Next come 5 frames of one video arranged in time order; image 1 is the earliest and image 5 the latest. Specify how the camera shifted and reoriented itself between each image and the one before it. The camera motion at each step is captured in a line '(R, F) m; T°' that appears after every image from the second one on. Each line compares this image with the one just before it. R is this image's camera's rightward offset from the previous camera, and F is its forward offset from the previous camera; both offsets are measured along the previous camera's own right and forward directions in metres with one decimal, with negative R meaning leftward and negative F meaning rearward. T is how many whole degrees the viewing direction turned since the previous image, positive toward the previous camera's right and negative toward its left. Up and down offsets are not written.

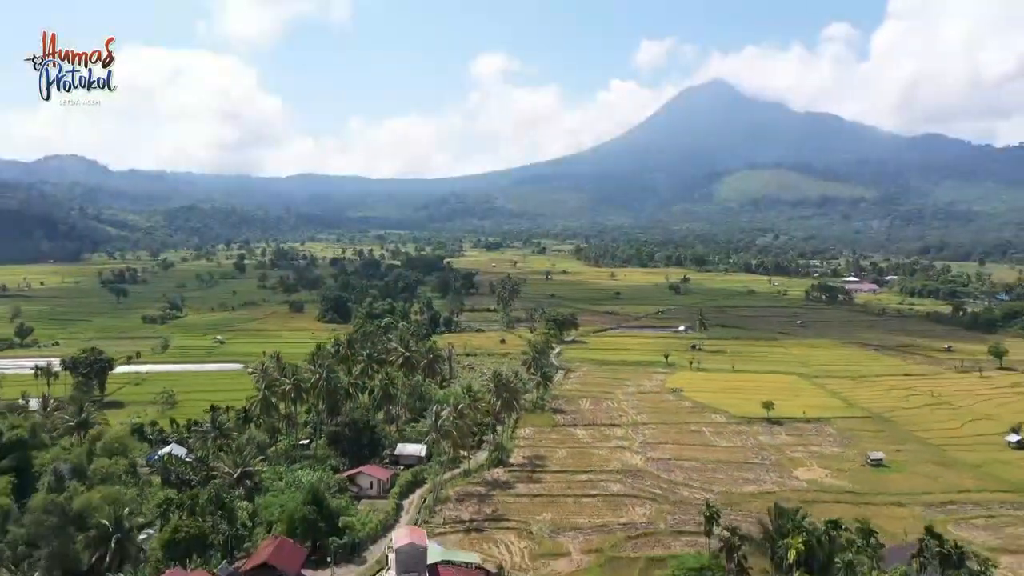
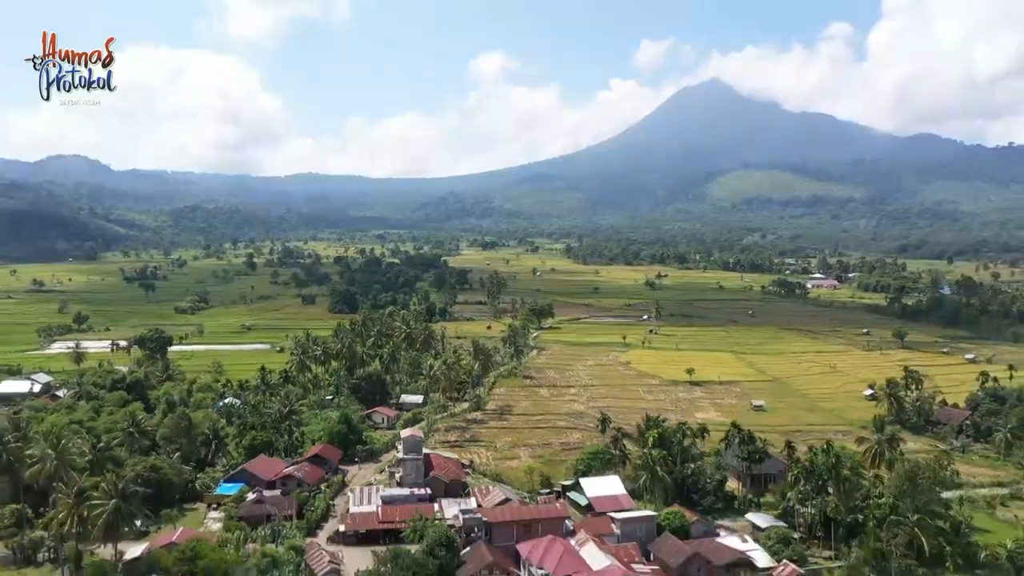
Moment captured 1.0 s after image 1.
(+1.6, -15.2) m; 0°
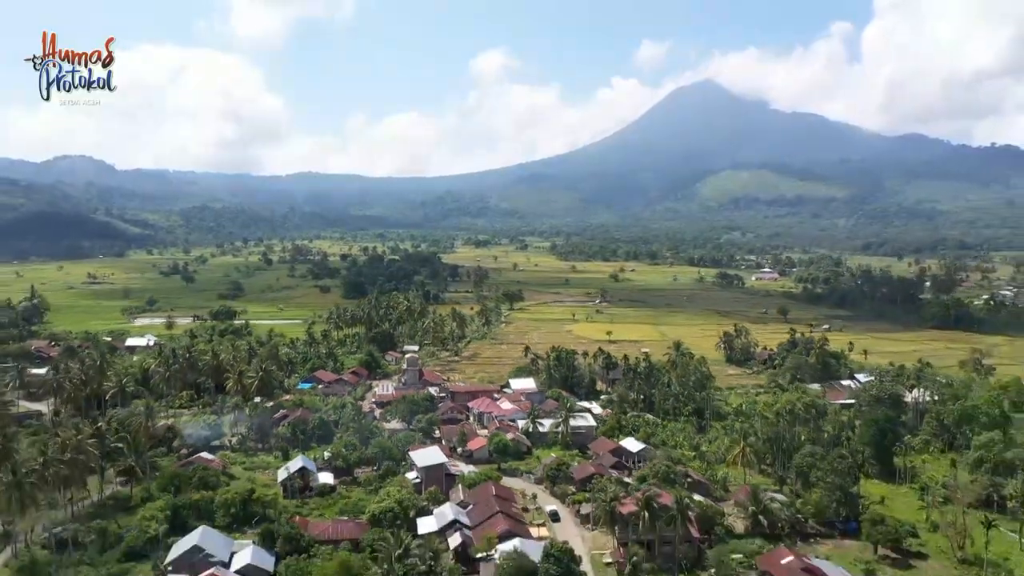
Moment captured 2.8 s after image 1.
(+3.0, -28.3) m; 0°
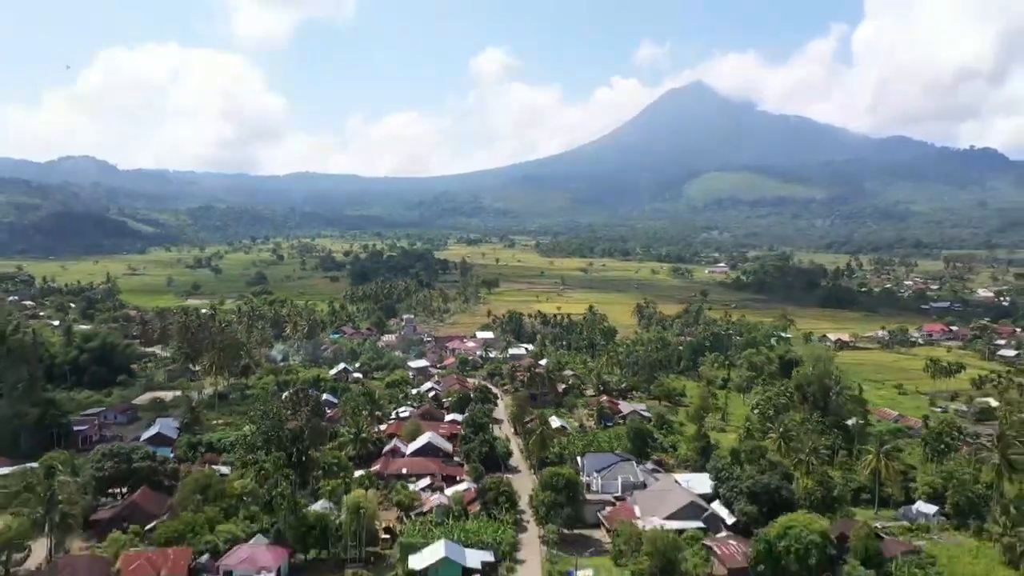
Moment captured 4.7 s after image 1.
(+3.2, -30.2) m; 0°
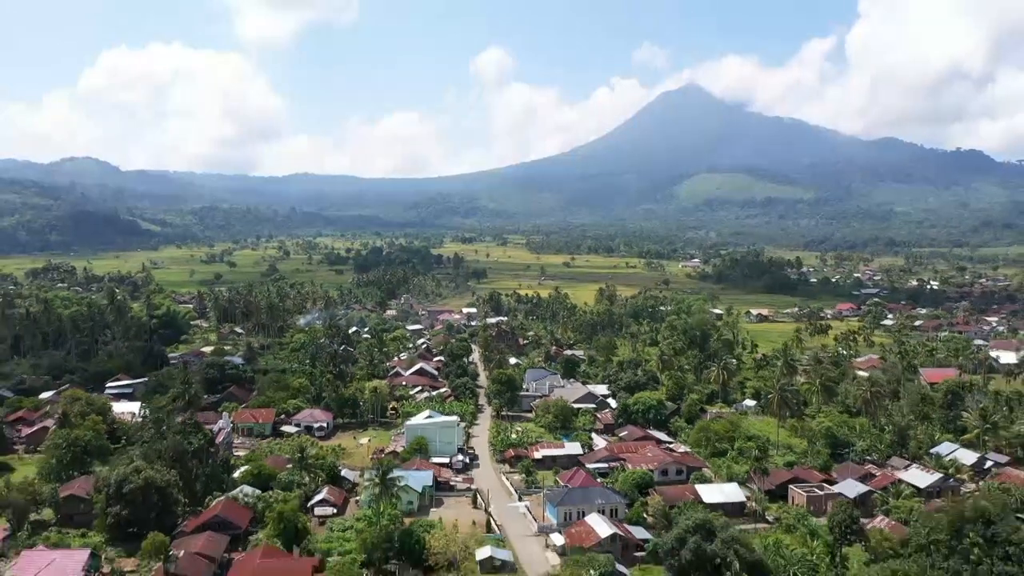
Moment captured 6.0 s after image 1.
(+2.3, -20.8) m; 0°
